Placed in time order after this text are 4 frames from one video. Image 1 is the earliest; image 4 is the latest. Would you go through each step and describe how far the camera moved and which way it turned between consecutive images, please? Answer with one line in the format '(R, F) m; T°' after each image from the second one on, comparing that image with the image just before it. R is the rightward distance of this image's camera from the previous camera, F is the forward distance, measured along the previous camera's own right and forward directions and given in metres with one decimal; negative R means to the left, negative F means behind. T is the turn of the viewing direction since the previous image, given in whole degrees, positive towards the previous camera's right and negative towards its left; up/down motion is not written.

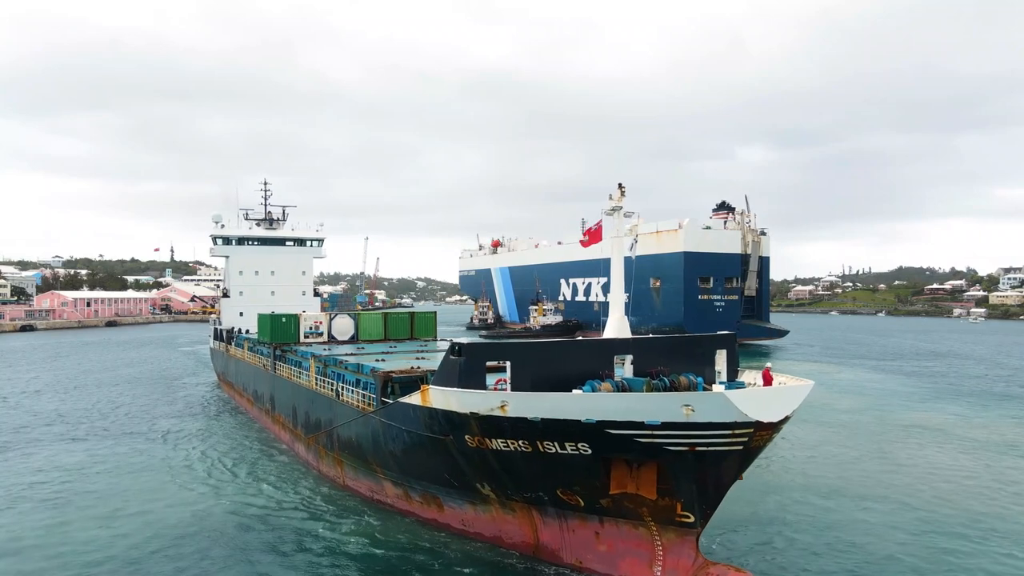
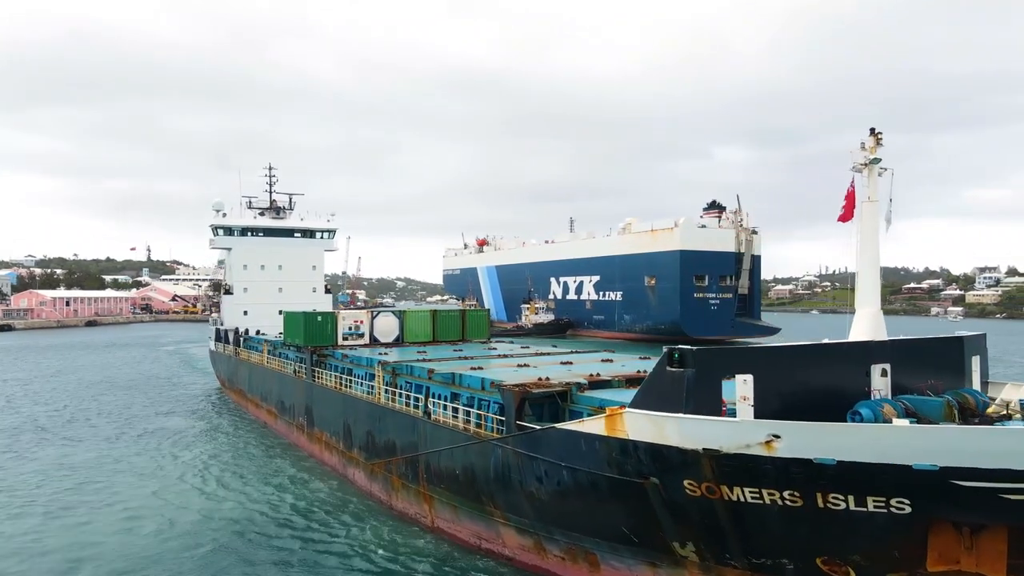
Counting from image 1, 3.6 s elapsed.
(-2.5, +2.7) m; +2°
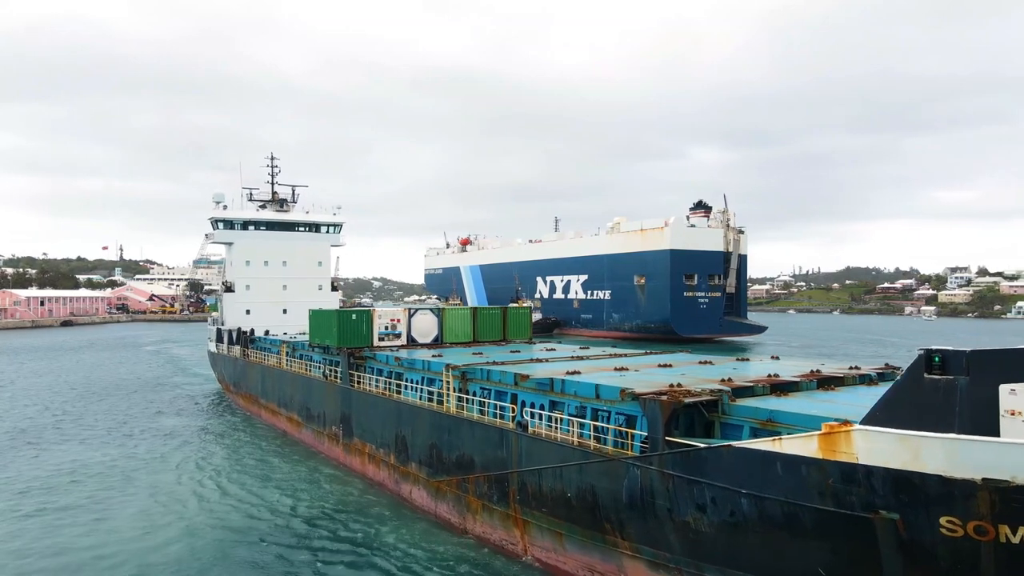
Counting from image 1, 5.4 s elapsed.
(-1.8, +1.4) m; +2°
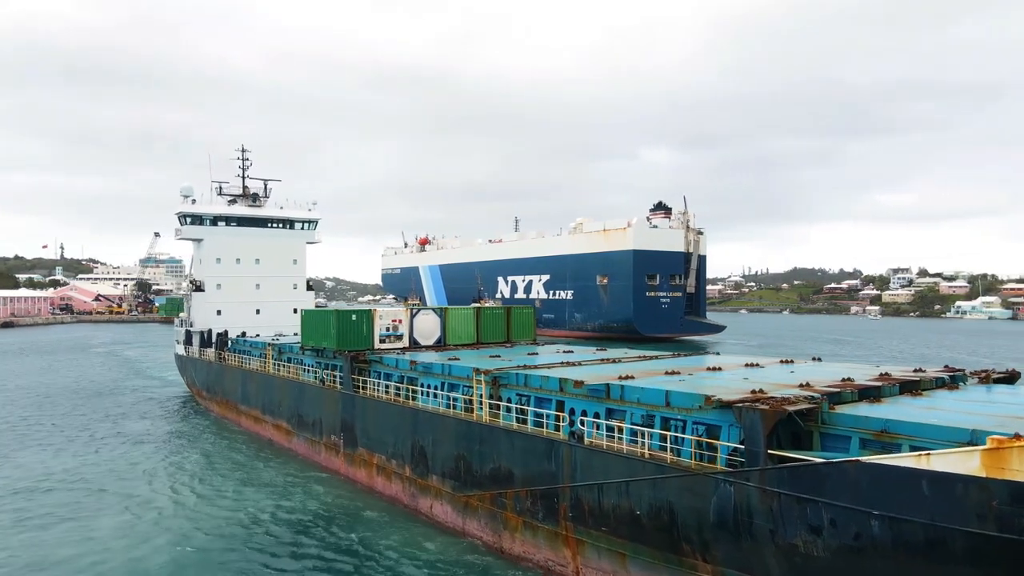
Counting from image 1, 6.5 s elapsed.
(-1.2, +0.9) m; +4°
